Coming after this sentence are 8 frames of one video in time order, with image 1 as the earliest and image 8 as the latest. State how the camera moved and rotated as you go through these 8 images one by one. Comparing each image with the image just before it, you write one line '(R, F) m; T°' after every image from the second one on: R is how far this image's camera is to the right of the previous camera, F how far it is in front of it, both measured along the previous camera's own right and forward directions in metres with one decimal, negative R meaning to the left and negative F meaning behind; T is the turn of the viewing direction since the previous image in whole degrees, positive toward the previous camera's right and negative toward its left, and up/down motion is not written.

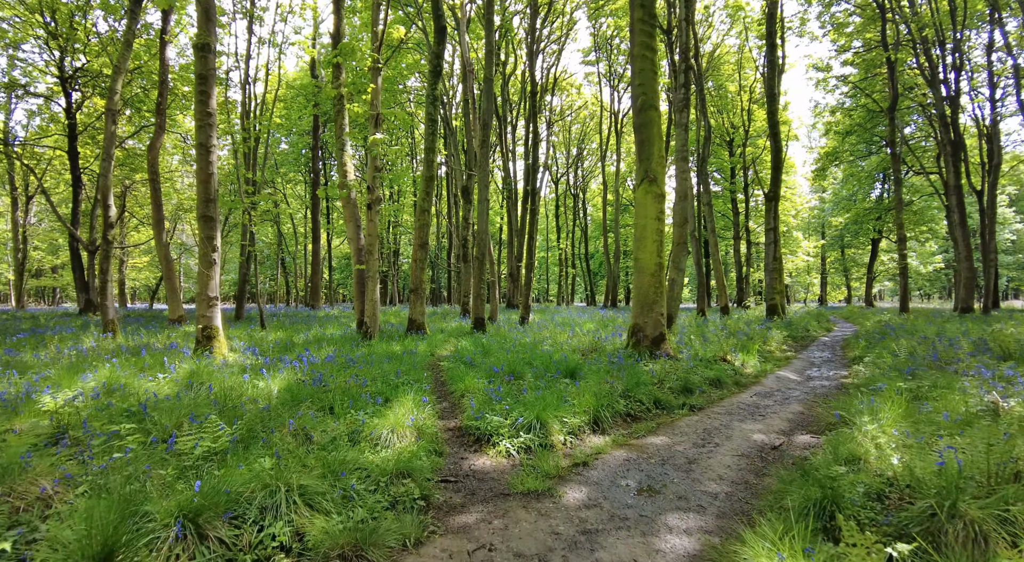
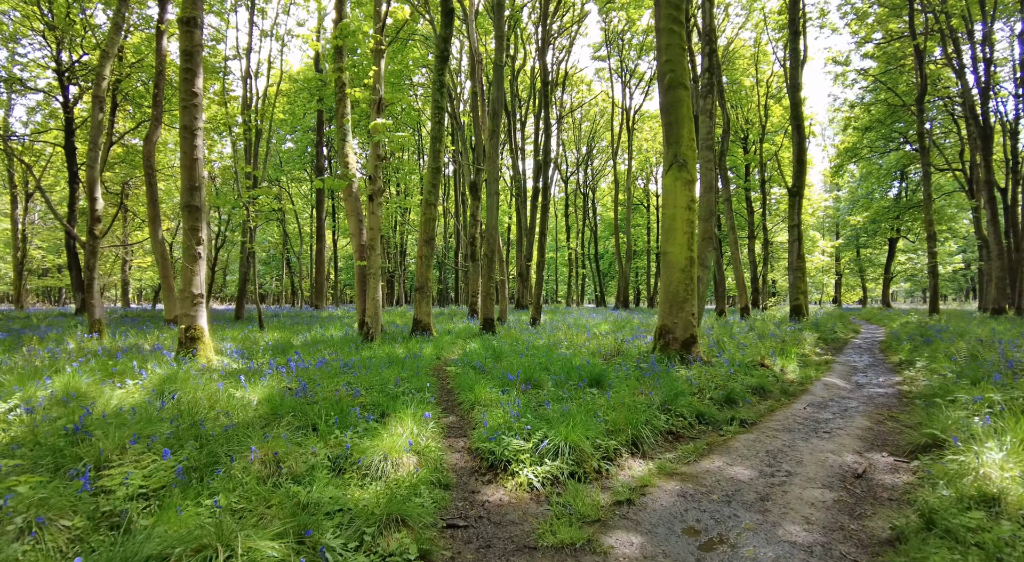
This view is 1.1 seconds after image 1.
(-0.1, +0.8) m; -1°
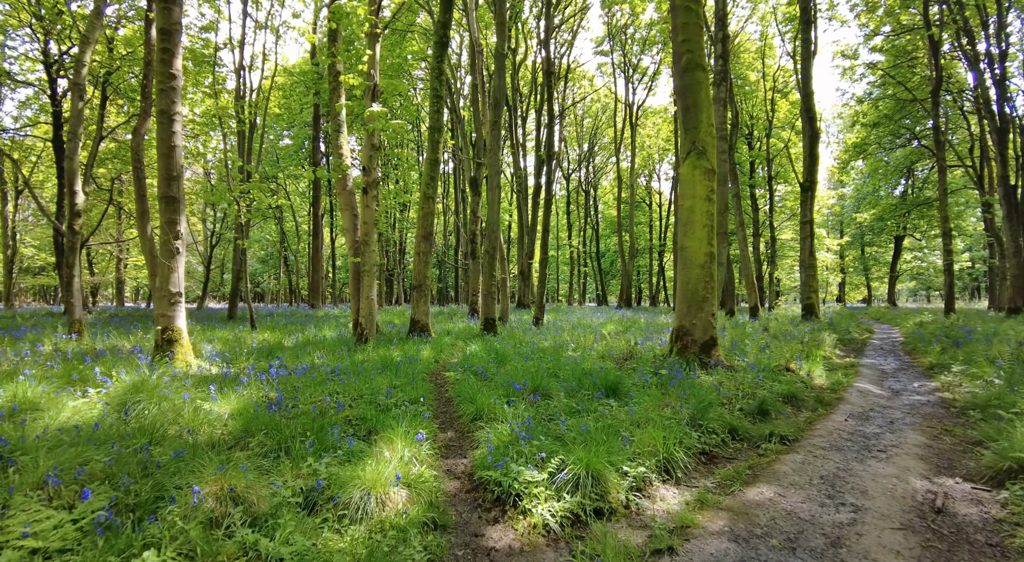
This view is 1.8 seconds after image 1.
(-0.1, +0.6) m; 0°
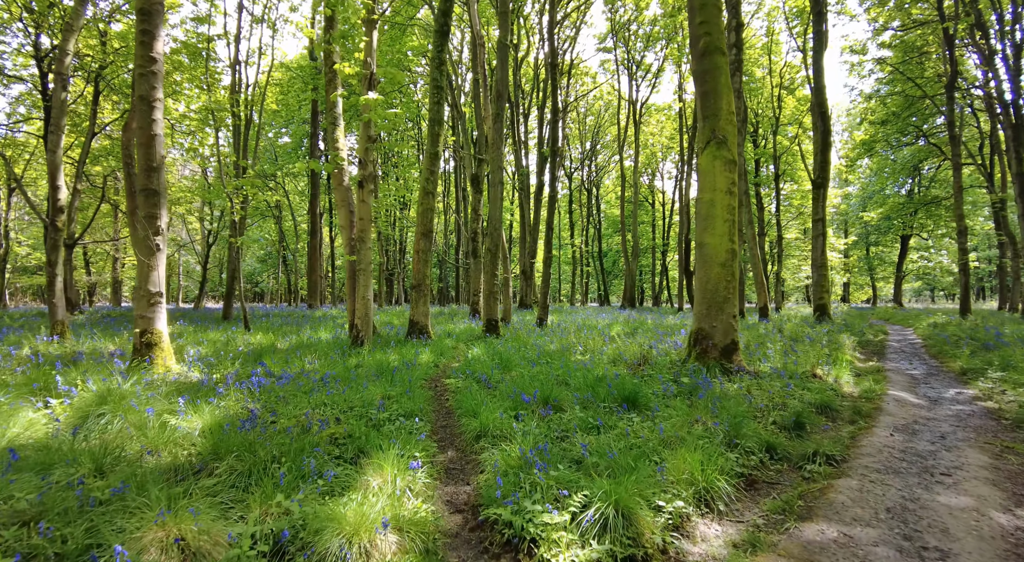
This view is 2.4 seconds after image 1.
(-0.1, +0.5) m; 0°
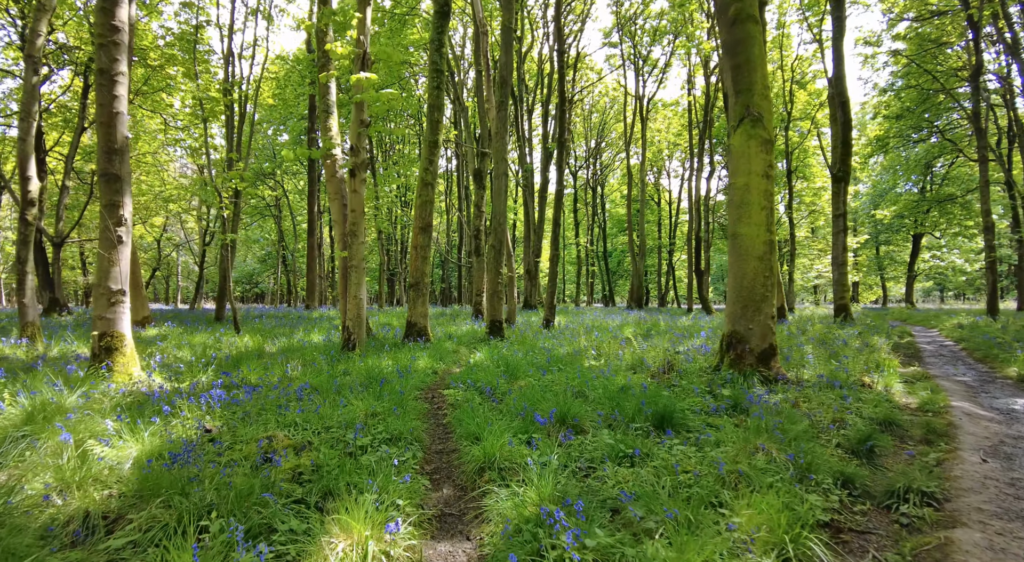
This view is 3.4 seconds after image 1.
(-0.1, +0.8) m; 0°
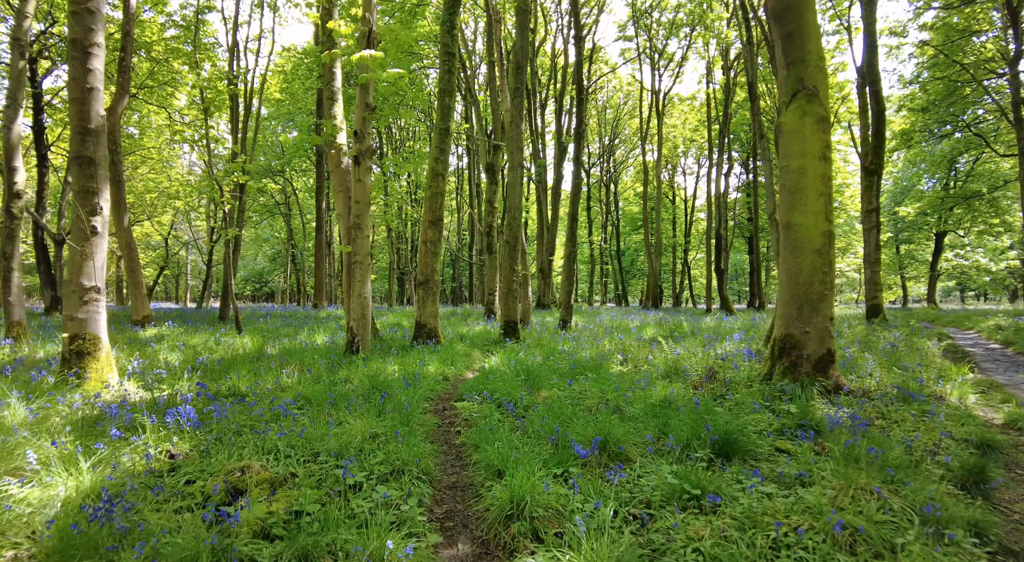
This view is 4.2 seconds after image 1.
(-0.1, +0.7) m; -1°
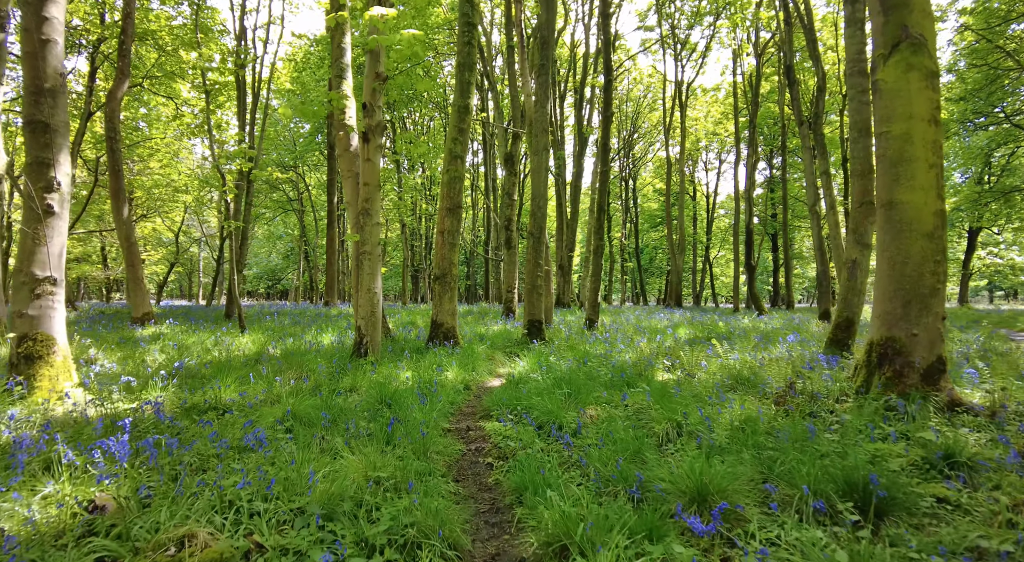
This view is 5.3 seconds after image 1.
(-0.2, +0.9) m; -1°
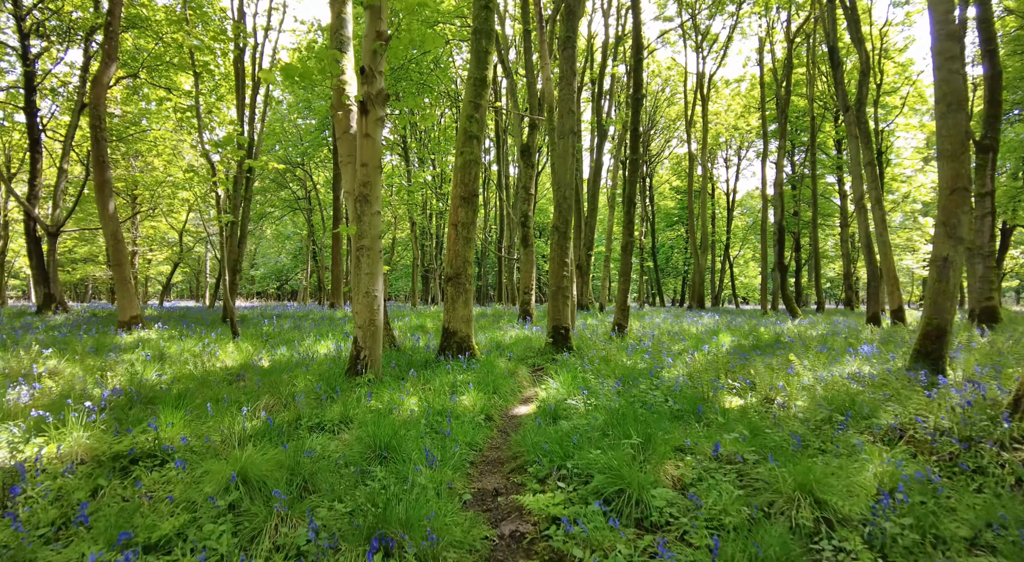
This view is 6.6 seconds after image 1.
(-0.2, +1.2) m; -1°
